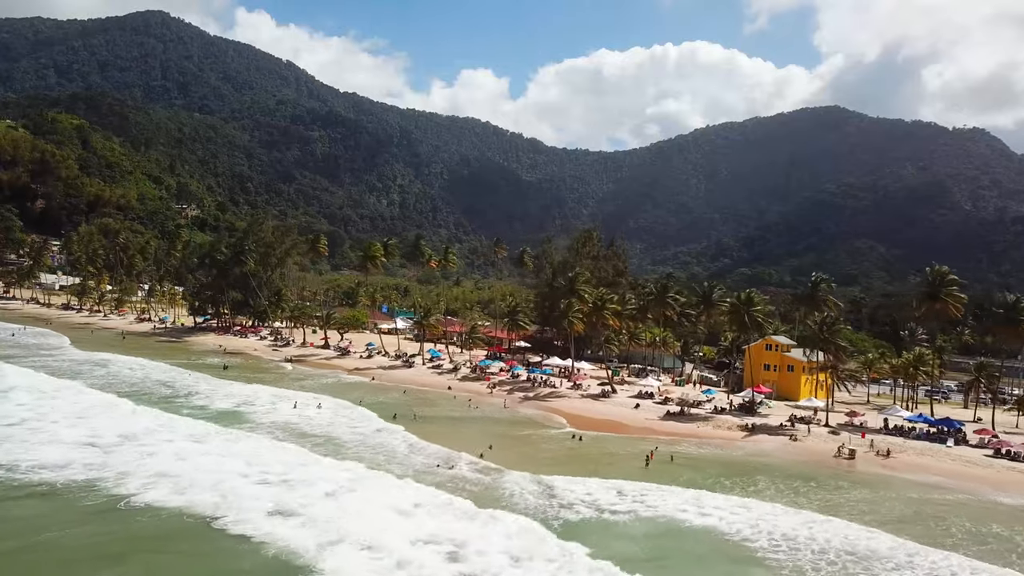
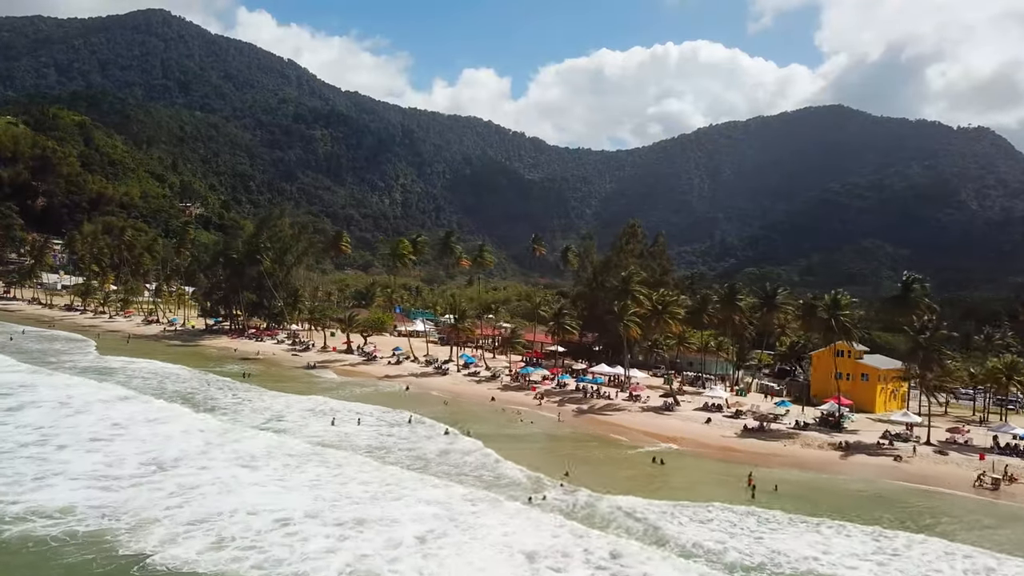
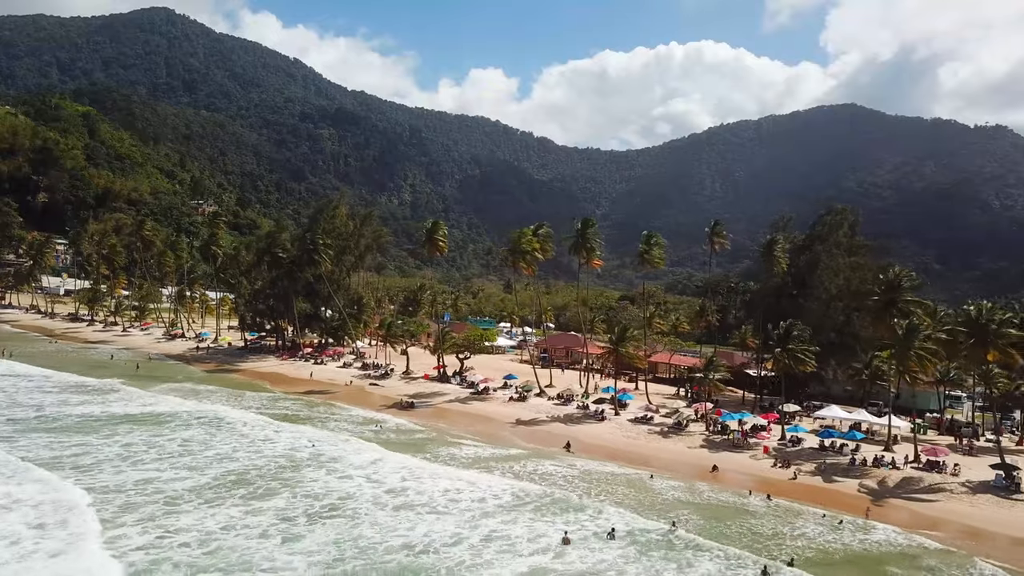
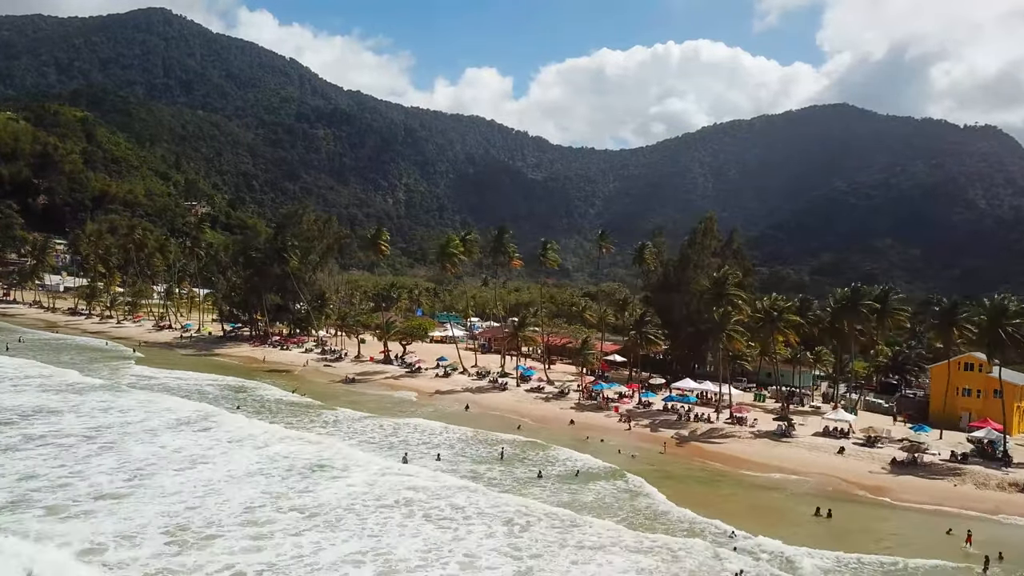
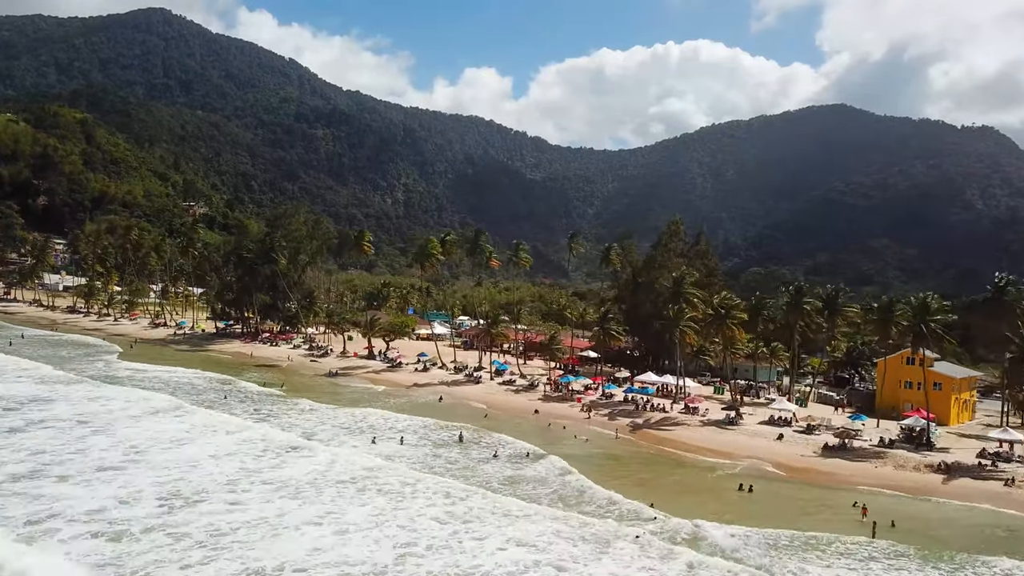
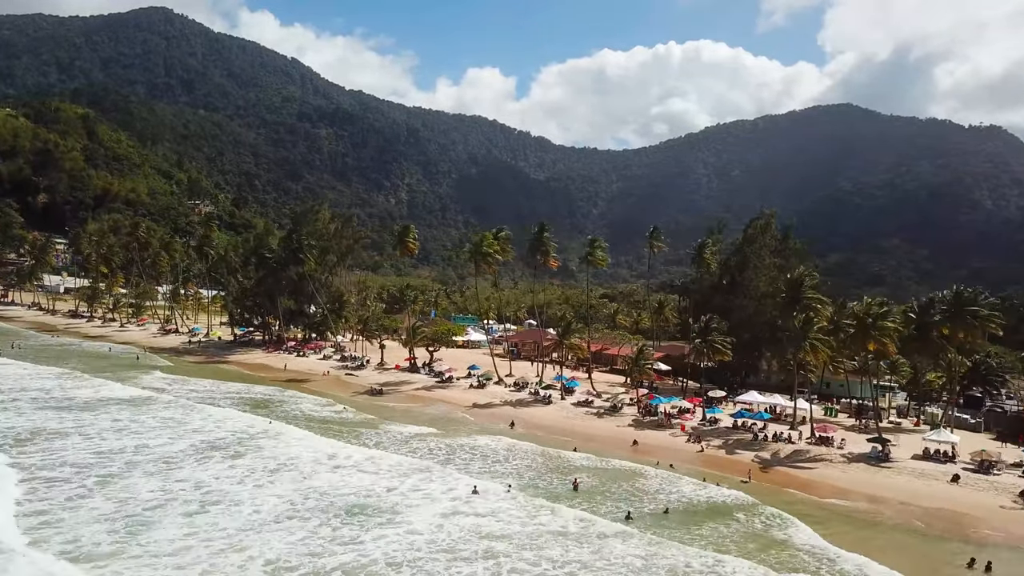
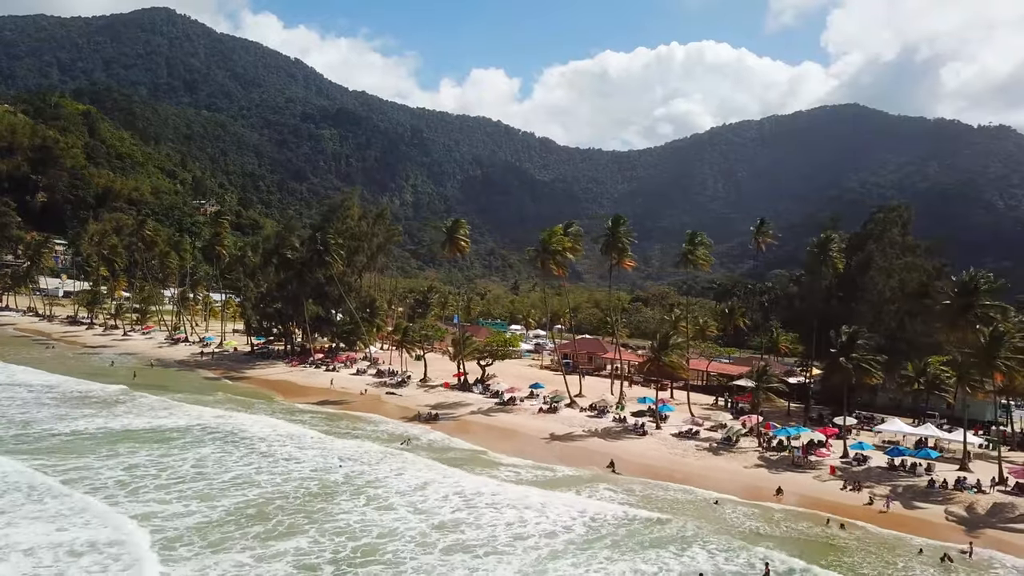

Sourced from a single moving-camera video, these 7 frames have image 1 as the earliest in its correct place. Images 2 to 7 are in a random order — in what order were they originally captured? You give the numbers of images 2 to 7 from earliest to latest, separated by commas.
2, 5, 4, 6, 3, 7
